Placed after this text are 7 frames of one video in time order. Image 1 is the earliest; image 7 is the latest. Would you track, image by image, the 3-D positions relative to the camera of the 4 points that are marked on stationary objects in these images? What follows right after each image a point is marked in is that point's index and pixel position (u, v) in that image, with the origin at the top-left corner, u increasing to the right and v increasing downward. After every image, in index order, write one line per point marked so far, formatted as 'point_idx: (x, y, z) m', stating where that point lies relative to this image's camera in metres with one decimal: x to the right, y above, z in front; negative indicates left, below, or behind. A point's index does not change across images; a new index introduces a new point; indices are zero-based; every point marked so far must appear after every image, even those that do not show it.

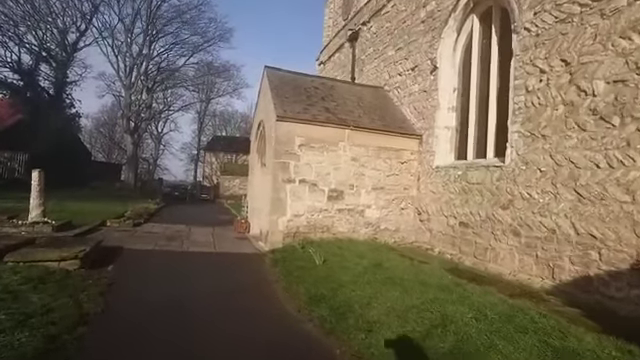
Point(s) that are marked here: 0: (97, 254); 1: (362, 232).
0: (-3.8, -1.3, +8.1) m
1: (+1.0, -1.3, +11.3) m
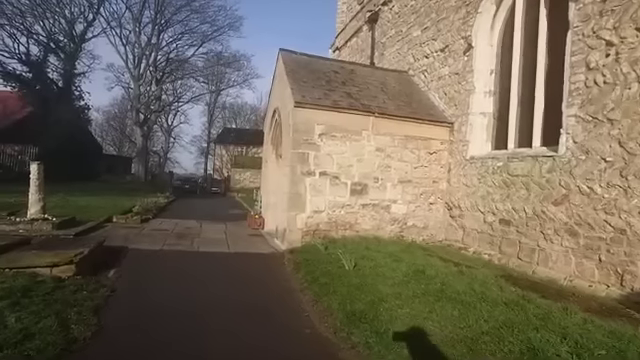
0: (-3.4, -1.2, +7.2) m
1: (+1.5, -1.1, +10.4) m
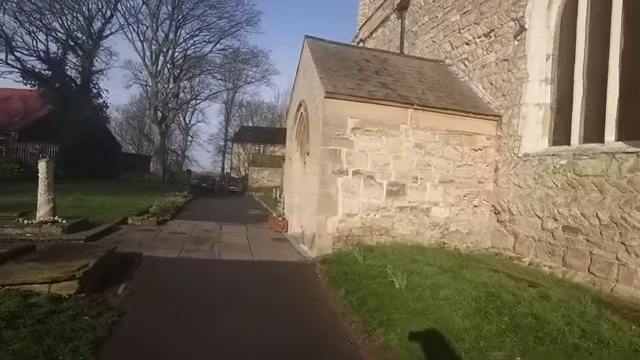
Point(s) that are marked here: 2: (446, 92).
0: (-2.9, -1.2, +6.4) m
1: (+2.1, -1.1, +9.3) m
2: (+2.7, +1.9, +9.9) m
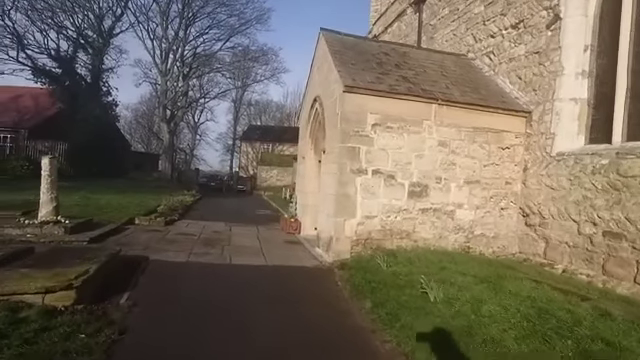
0: (-2.6, -1.1, +5.9) m
1: (+2.4, -1.1, +8.7) m
2: (+3.0, +1.9, +9.3) m
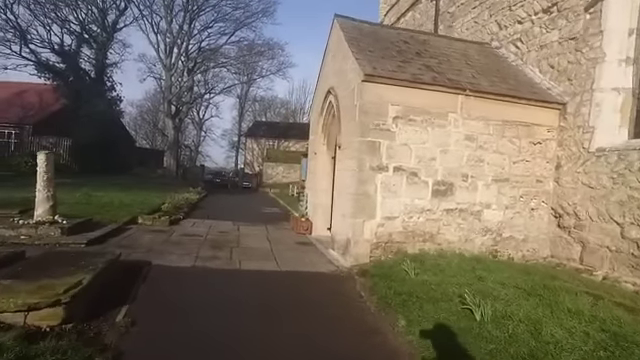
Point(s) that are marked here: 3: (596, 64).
0: (-2.4, -1.1, +5.2) m
1: (+2.7, -1.1, +8.1) m
2: (+3.3, +1.9, +8.6) m
3: (+4.4, +1.8, +7.4) m
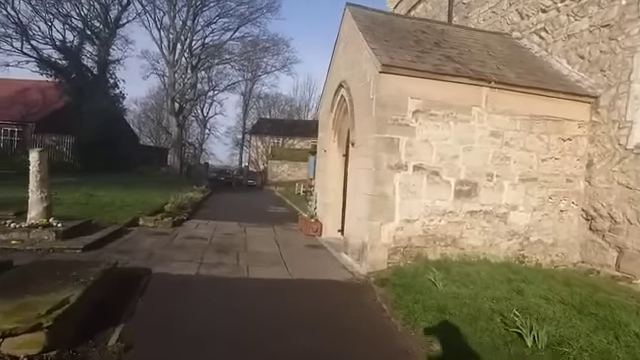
0: (-2.2, -1.1, +4.7) m
1: (+2.9, -1.1, +7.5) m
2: (+3.5, +1.9, +8.0) m
3: (+4.6, +1.8, +6.8) m
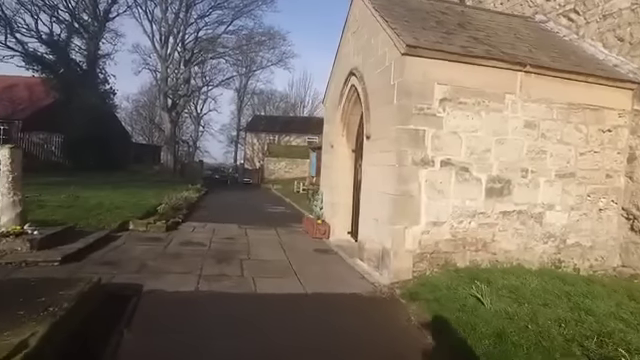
0: (-1.9, -1.2, +3.8) m
1: (+3.1, -1.0, +6.7) m
2: (+3.7, +2.0, +7.2) m
3: (+4.7, +1.9, +6.0) m
